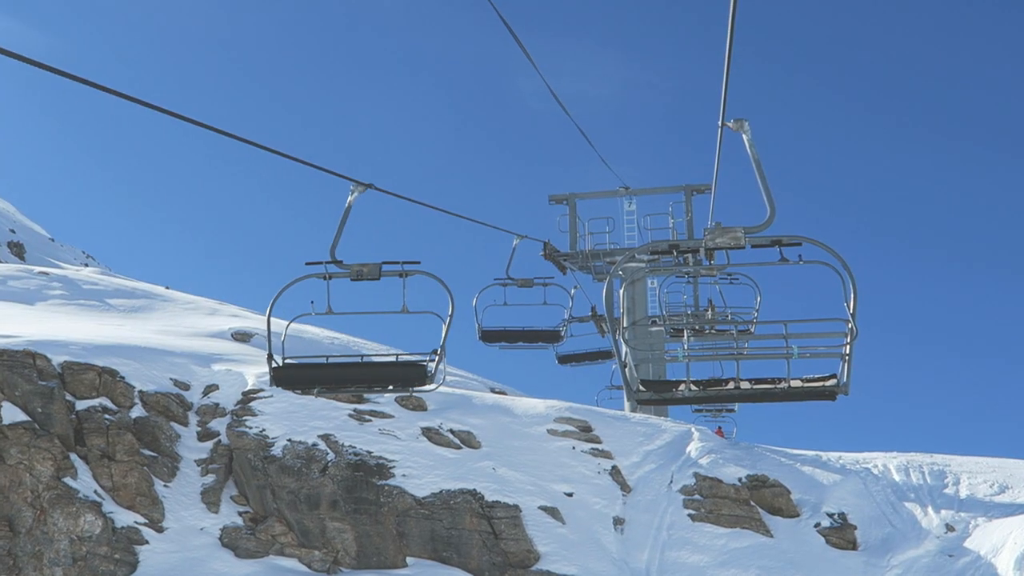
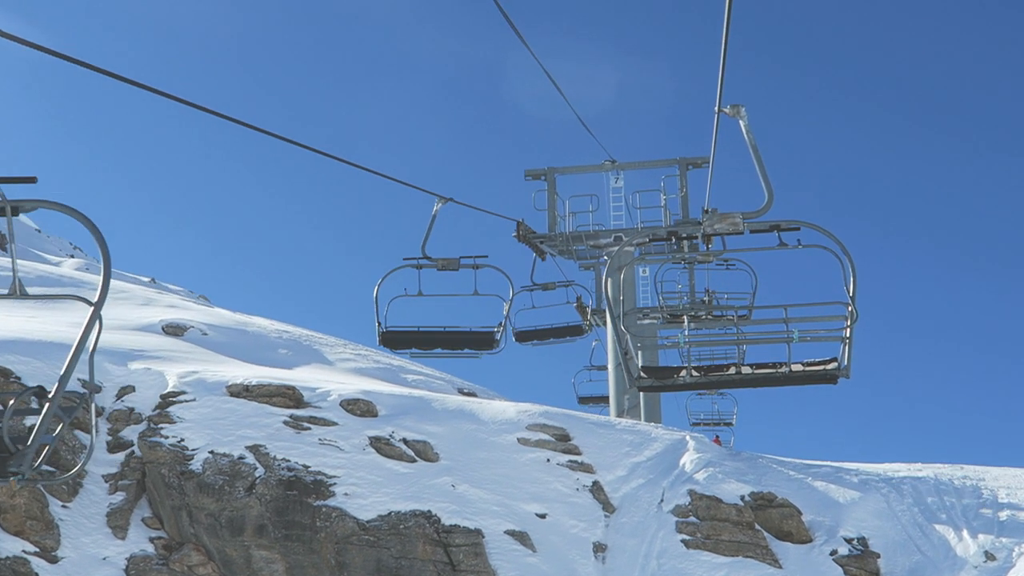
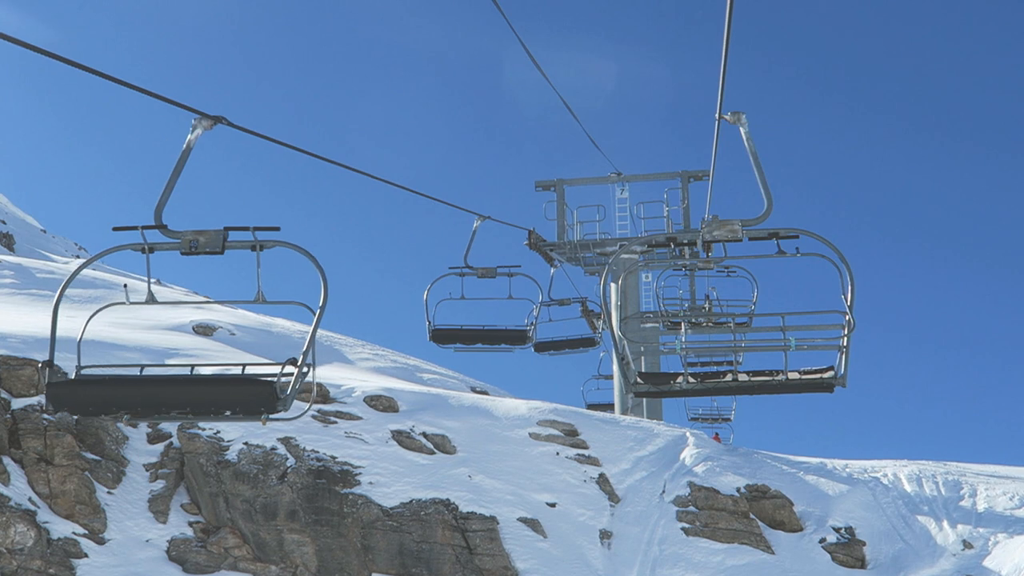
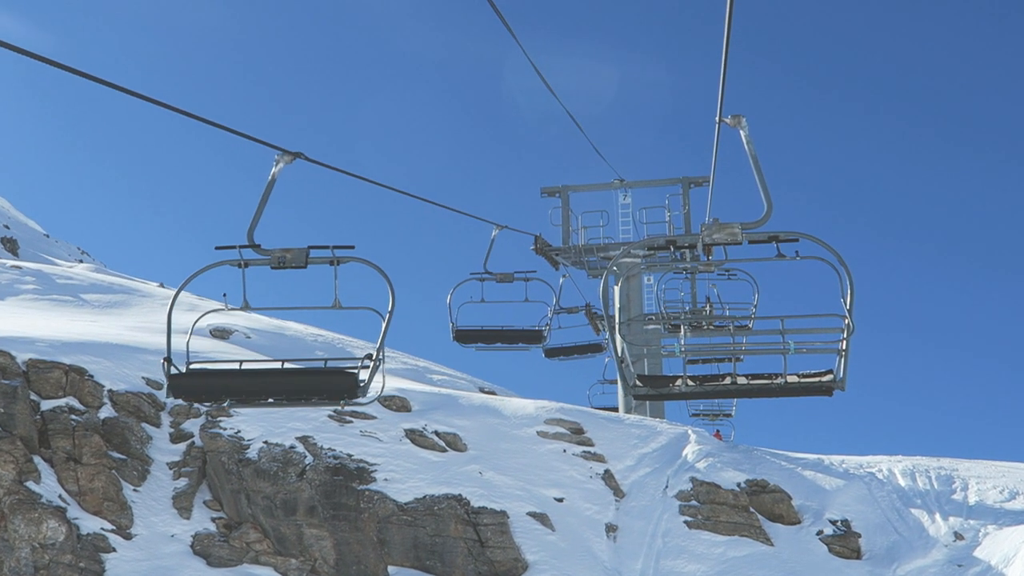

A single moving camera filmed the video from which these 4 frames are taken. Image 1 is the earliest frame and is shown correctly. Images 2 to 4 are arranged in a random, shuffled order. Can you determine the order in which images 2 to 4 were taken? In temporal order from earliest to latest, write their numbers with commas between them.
4, 3, 2
